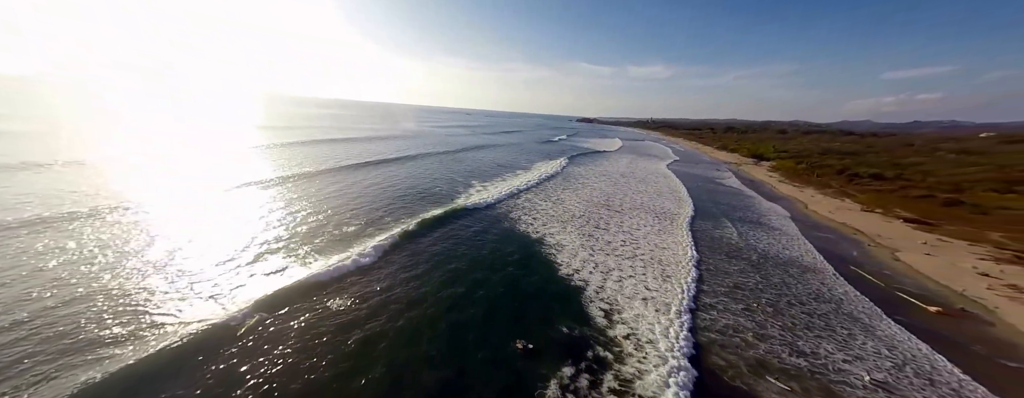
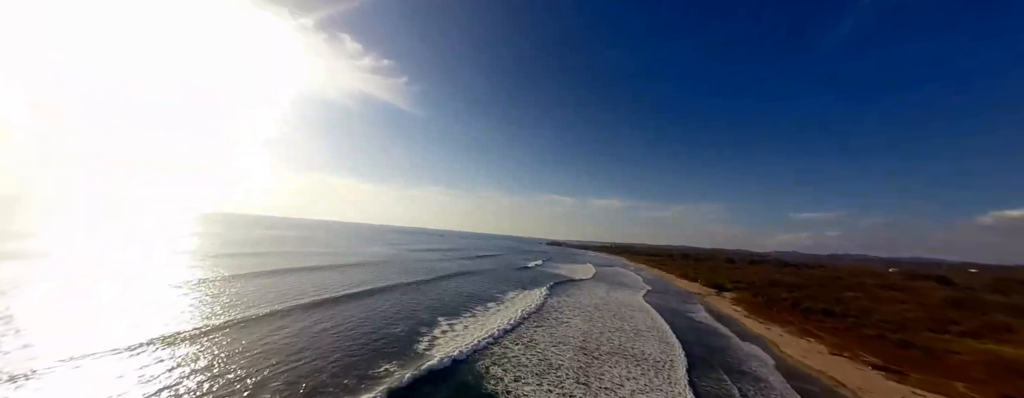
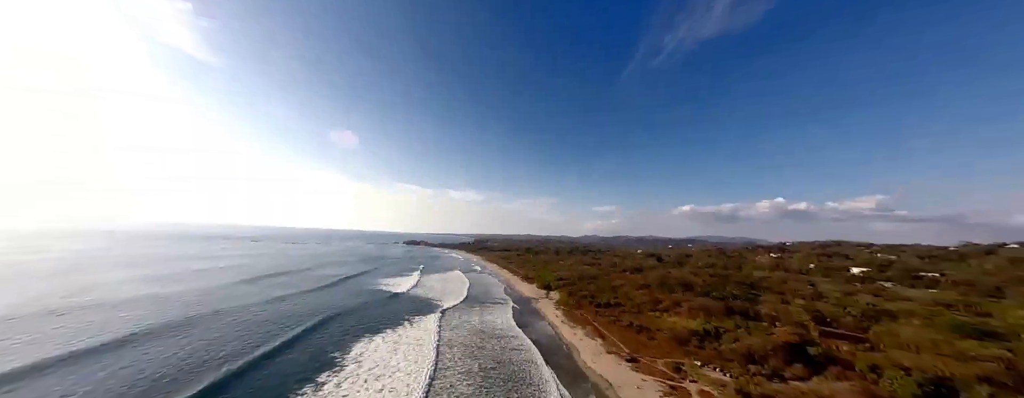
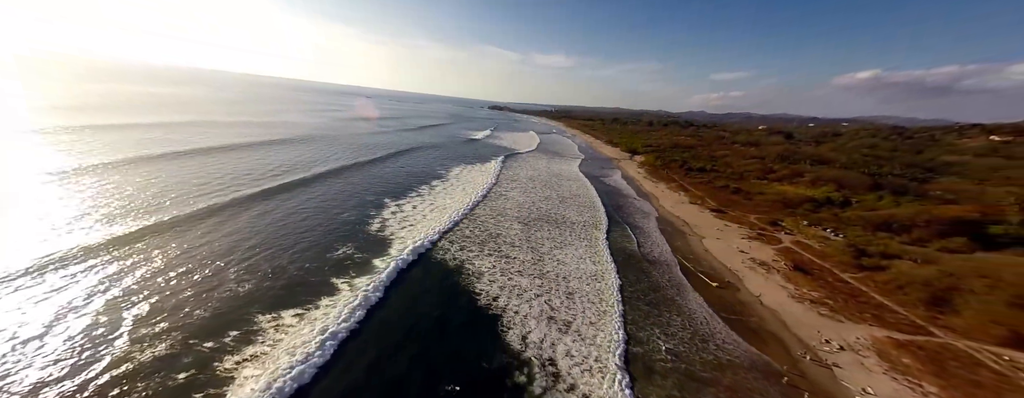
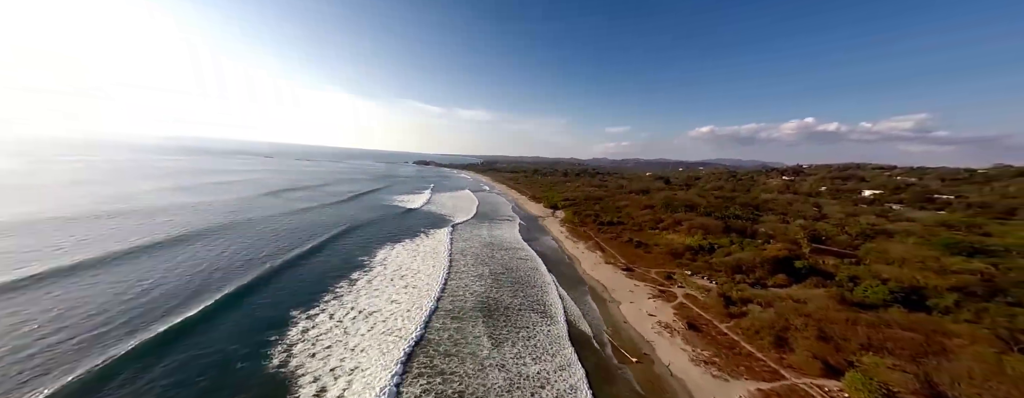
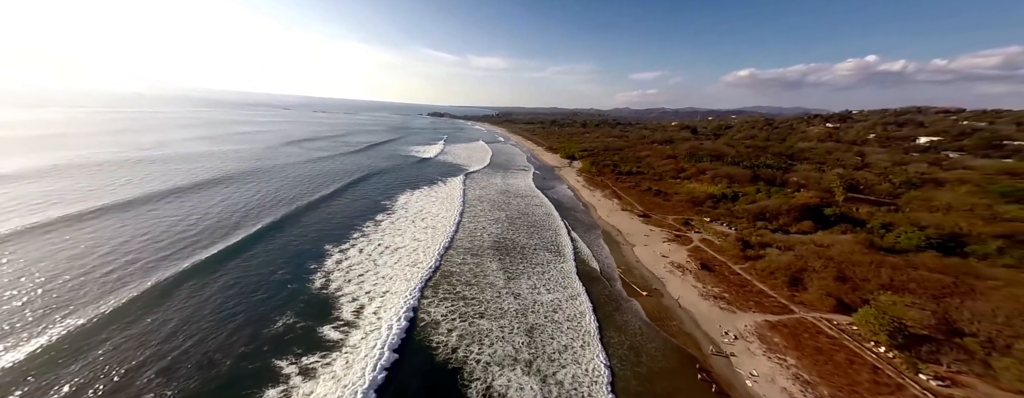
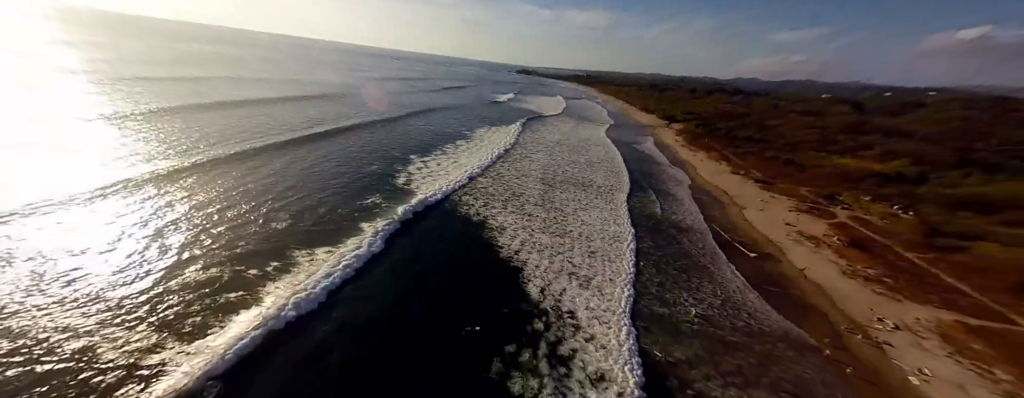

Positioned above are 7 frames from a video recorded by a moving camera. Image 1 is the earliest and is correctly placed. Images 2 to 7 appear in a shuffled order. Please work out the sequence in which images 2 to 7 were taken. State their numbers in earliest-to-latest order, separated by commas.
2, 7, 4, 6, 5, 3
